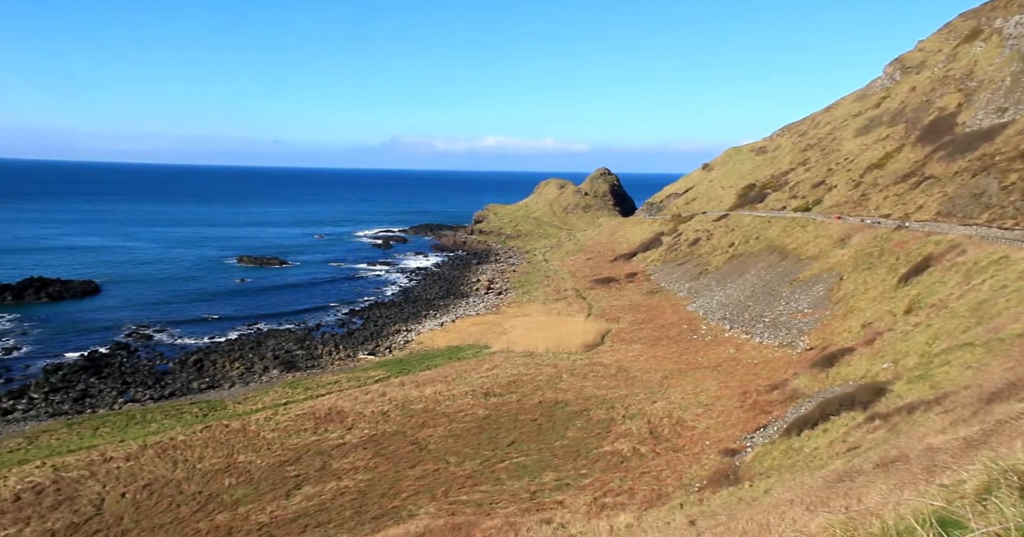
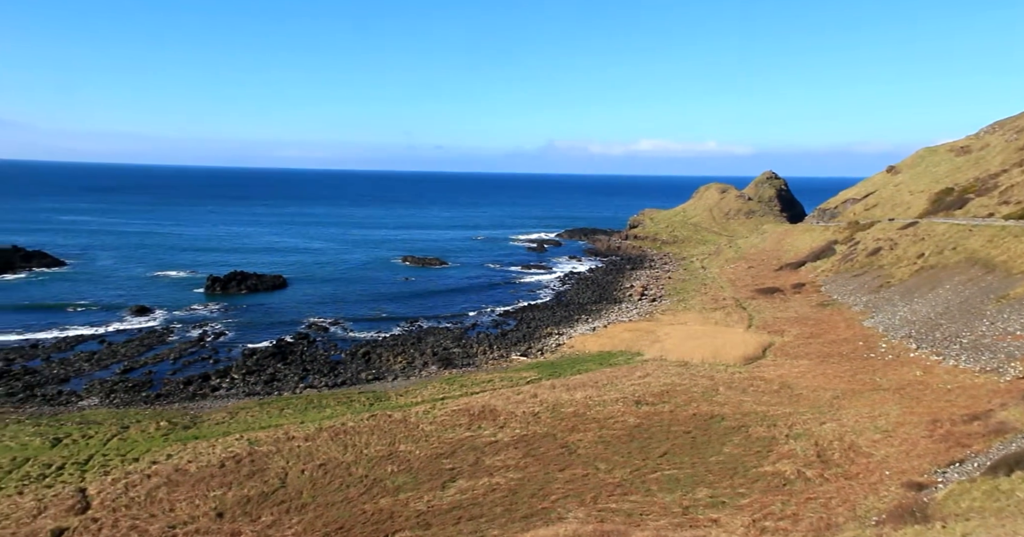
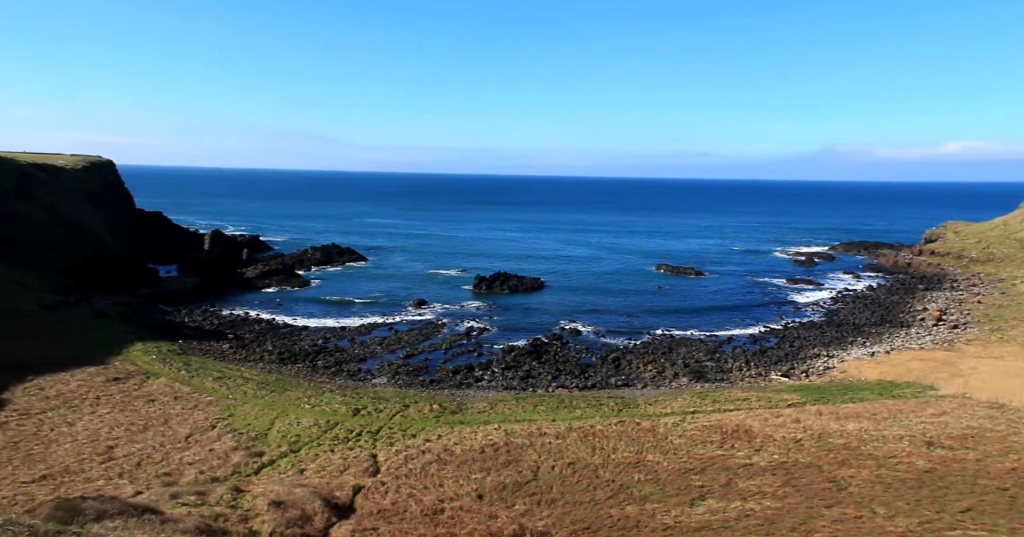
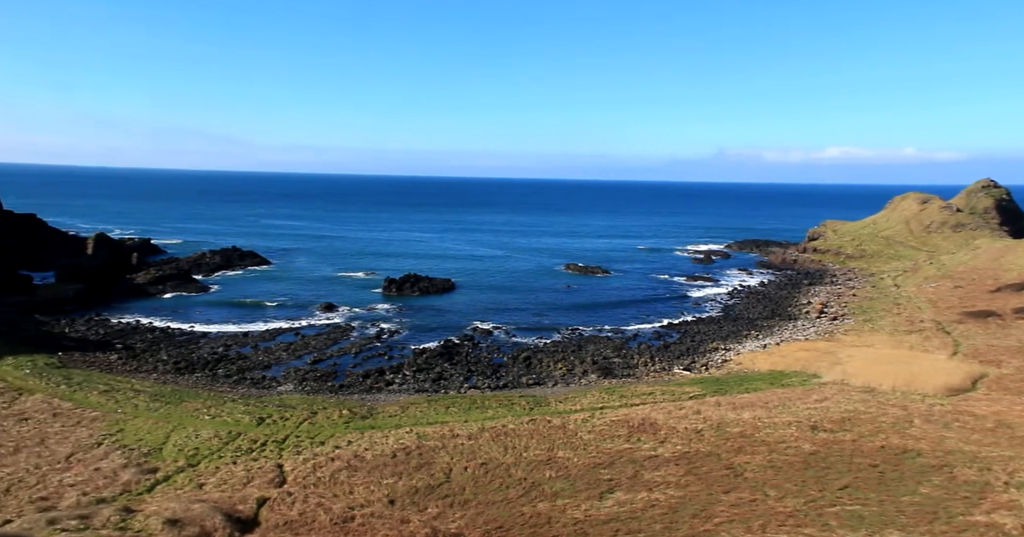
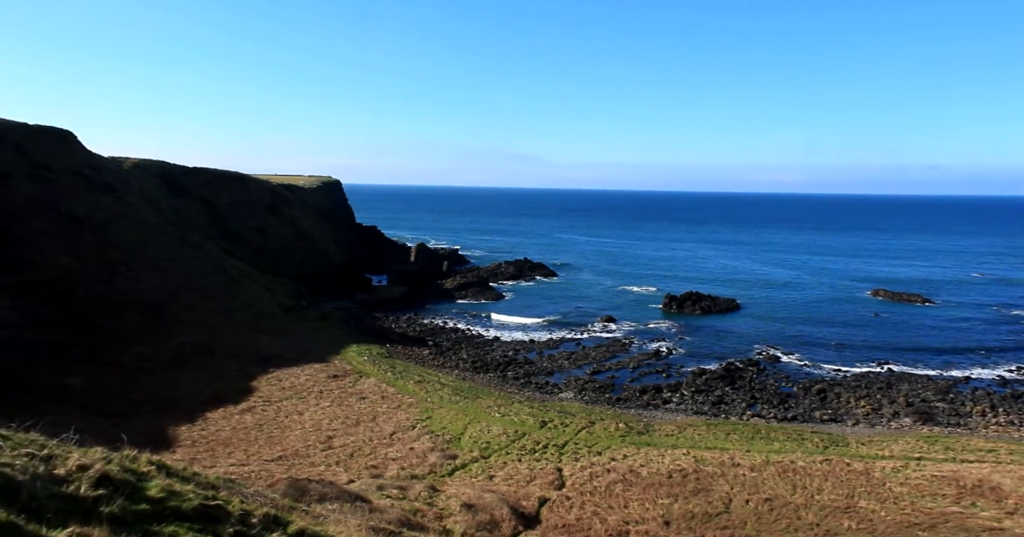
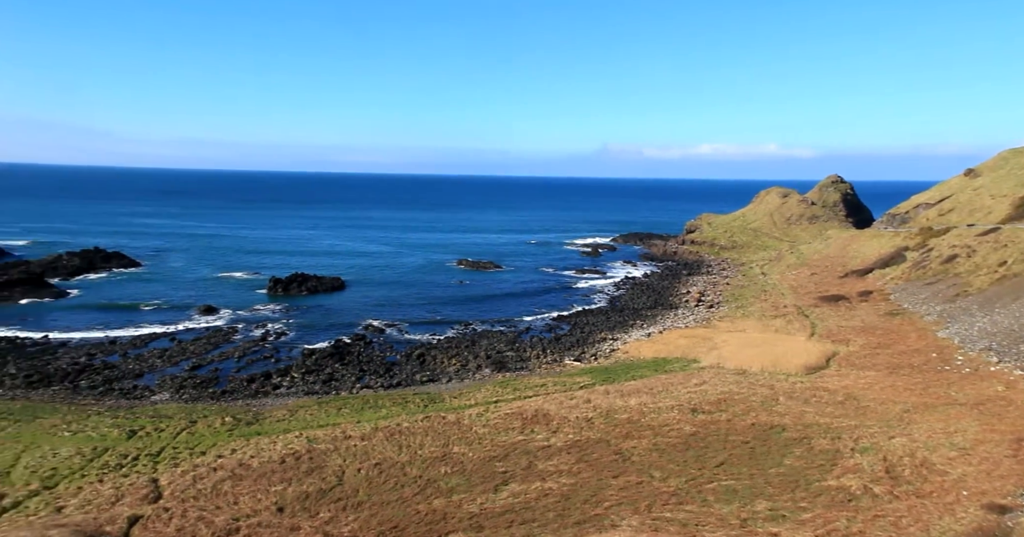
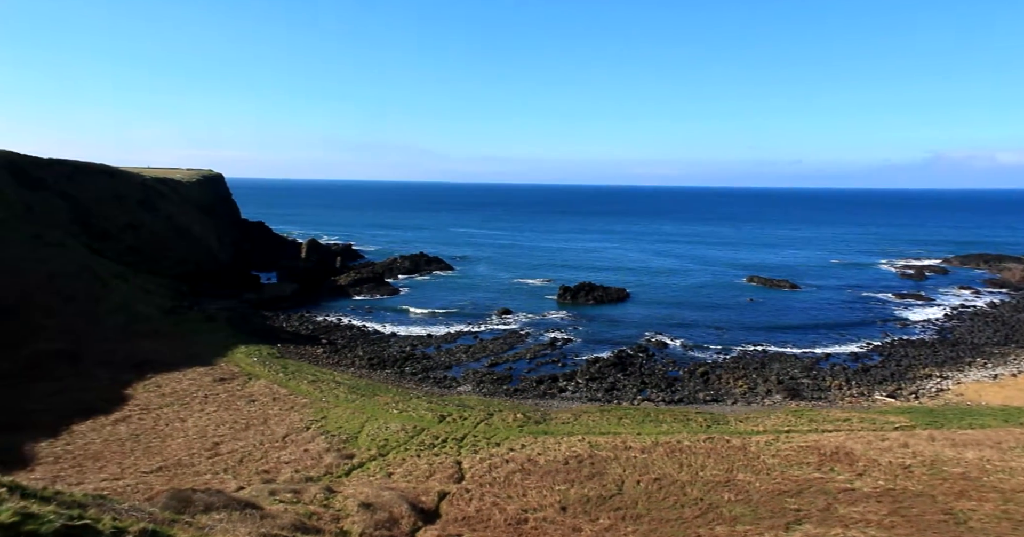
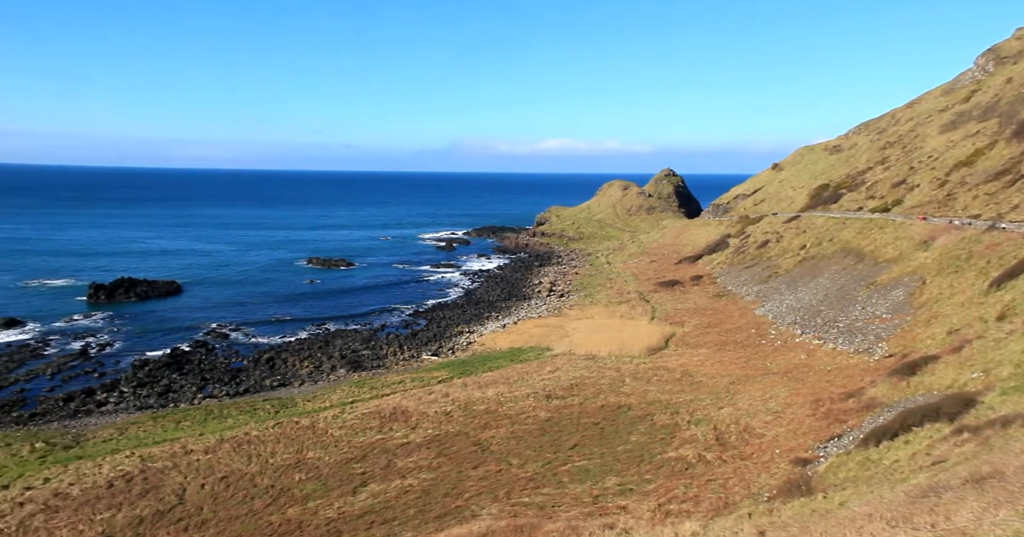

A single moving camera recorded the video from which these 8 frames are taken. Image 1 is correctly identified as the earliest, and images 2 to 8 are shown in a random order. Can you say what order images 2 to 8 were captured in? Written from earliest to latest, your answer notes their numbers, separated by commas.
8, 2, 6, 4, 3, 7, 5
